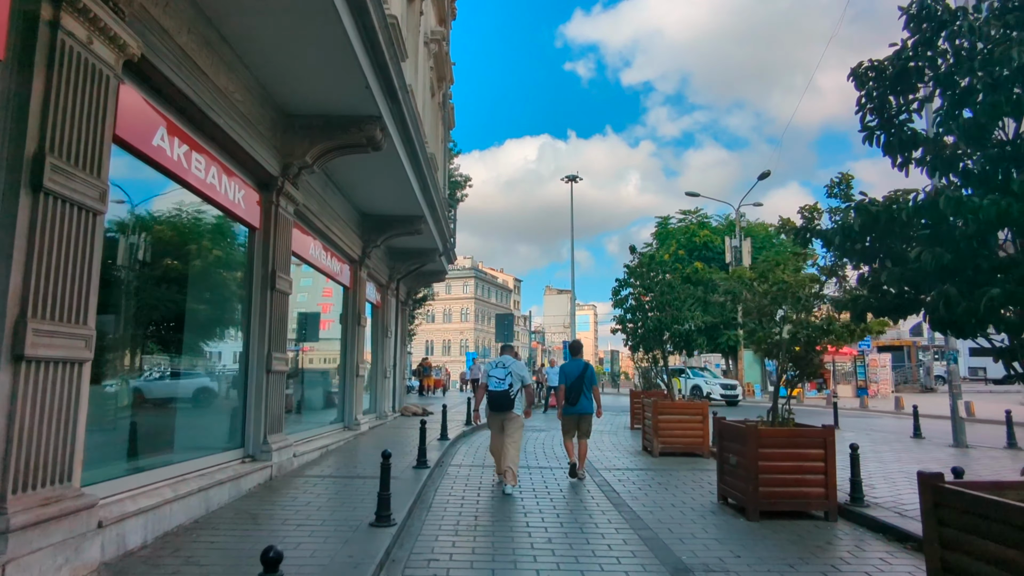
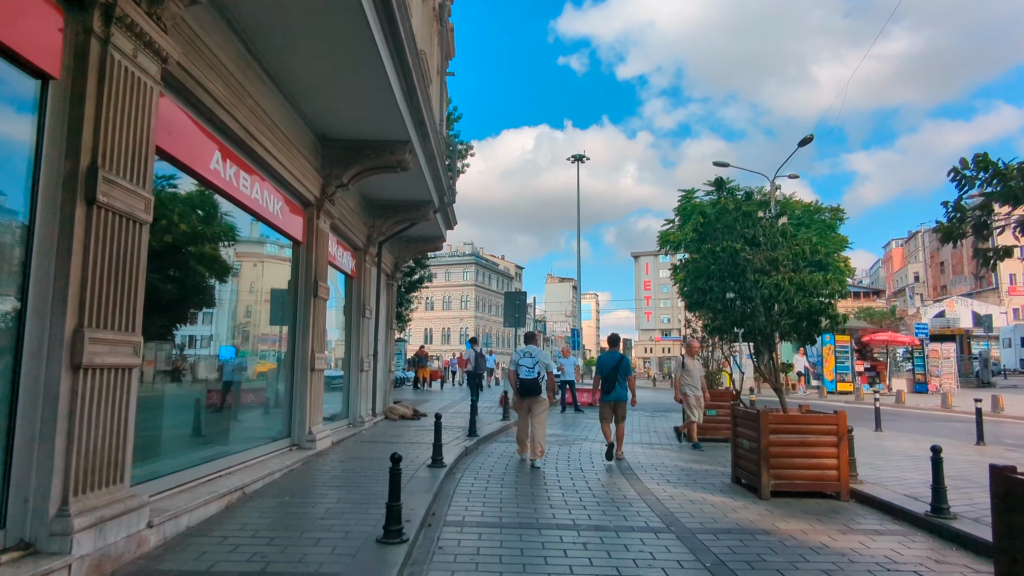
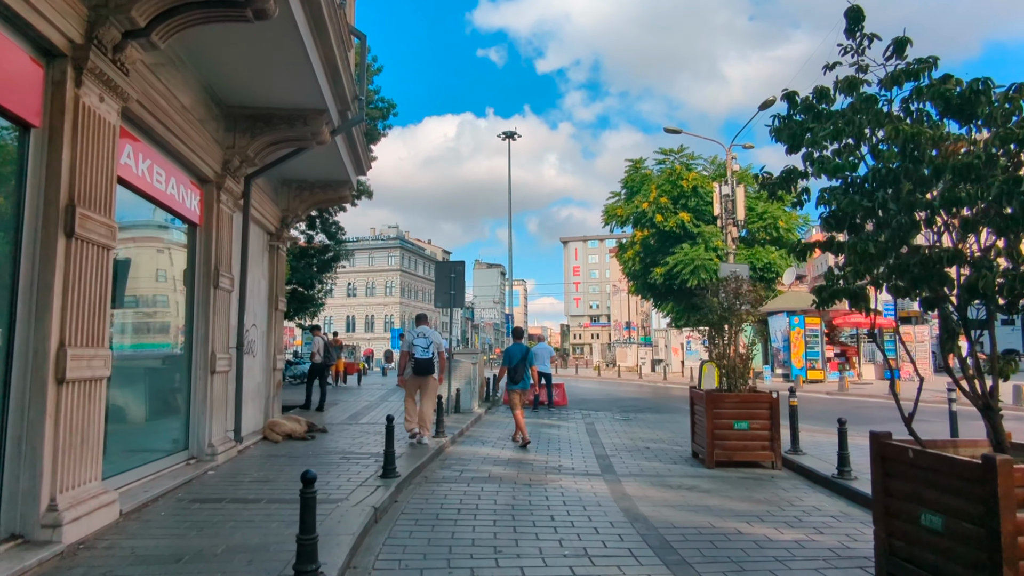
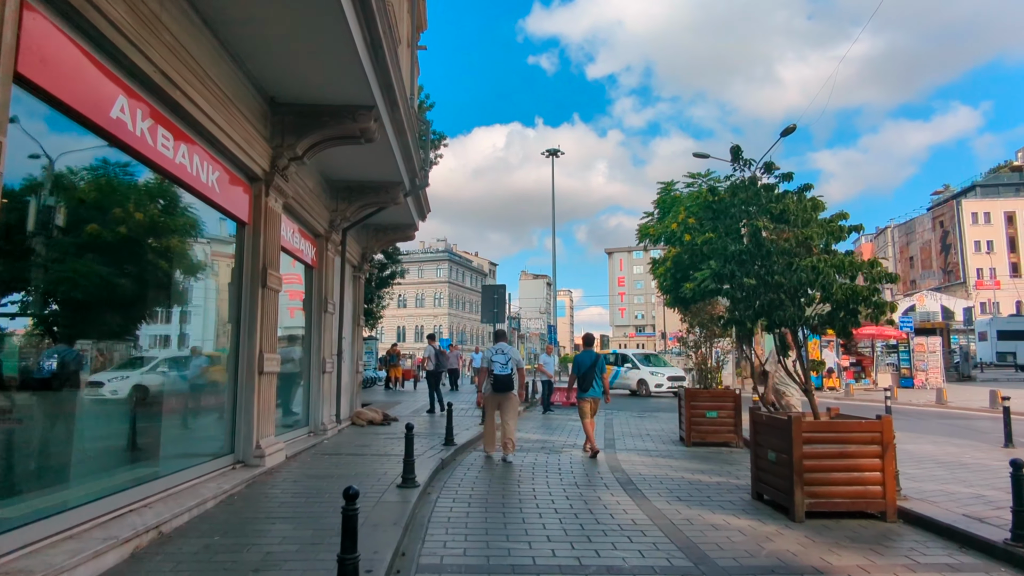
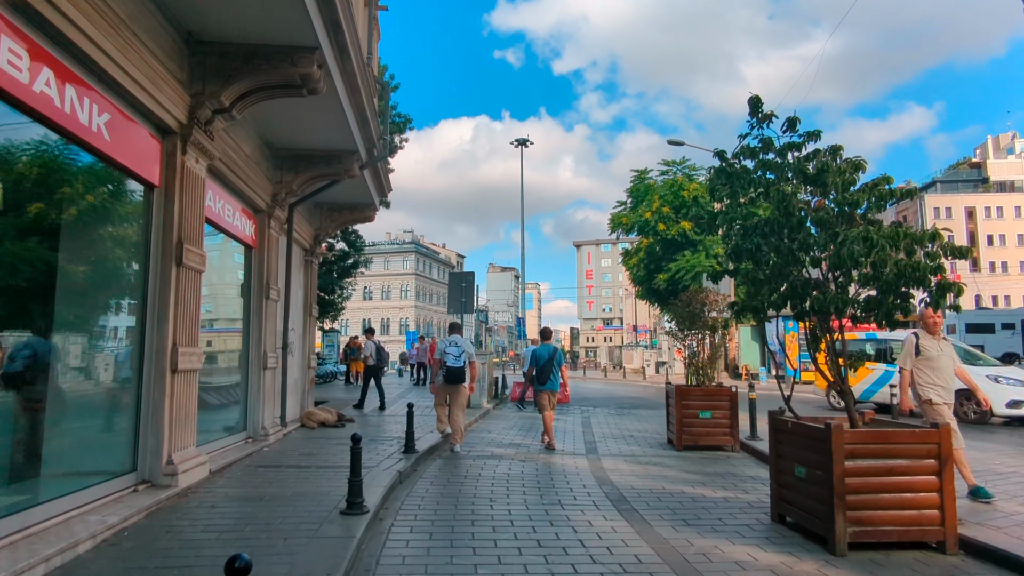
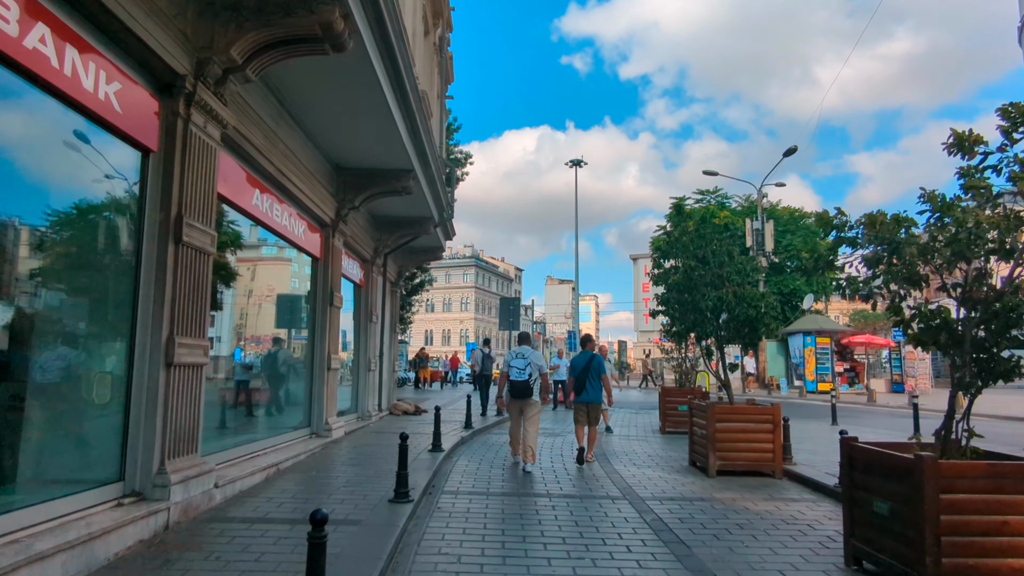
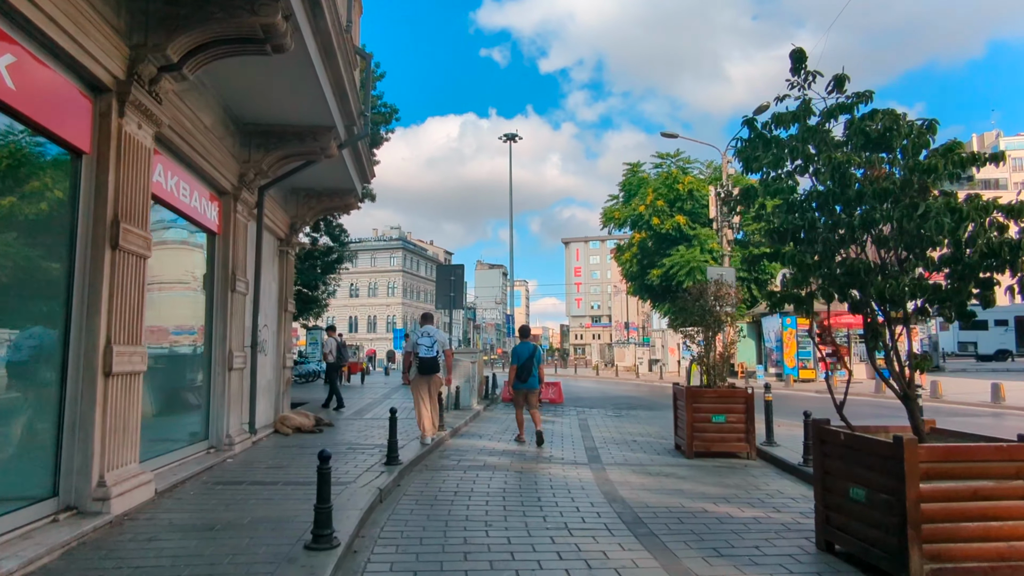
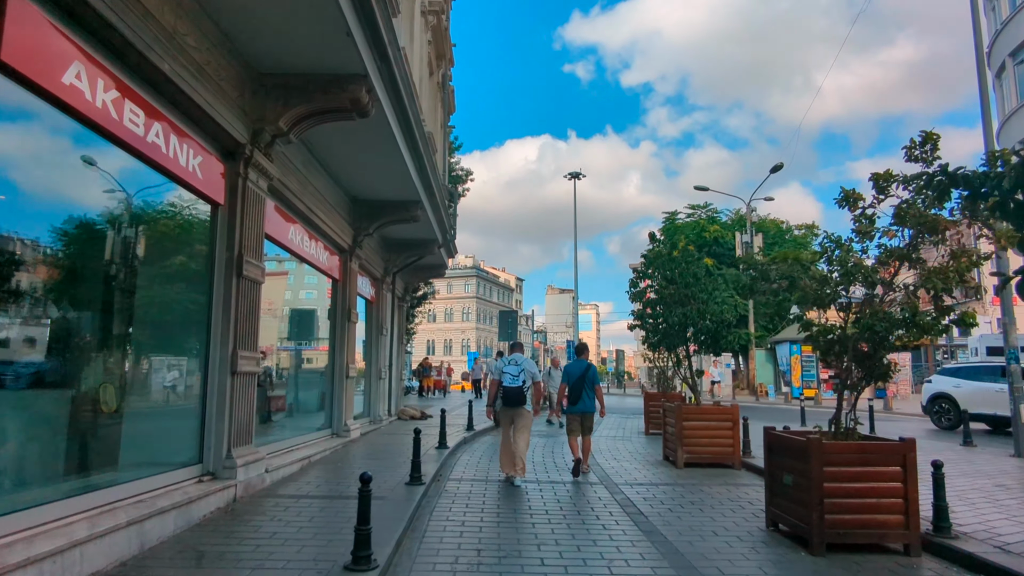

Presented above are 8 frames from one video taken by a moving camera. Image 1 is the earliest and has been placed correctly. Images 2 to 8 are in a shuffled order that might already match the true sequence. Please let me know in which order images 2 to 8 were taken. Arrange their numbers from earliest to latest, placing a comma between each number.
8, 6, 2, 4, 5, 7, 3
